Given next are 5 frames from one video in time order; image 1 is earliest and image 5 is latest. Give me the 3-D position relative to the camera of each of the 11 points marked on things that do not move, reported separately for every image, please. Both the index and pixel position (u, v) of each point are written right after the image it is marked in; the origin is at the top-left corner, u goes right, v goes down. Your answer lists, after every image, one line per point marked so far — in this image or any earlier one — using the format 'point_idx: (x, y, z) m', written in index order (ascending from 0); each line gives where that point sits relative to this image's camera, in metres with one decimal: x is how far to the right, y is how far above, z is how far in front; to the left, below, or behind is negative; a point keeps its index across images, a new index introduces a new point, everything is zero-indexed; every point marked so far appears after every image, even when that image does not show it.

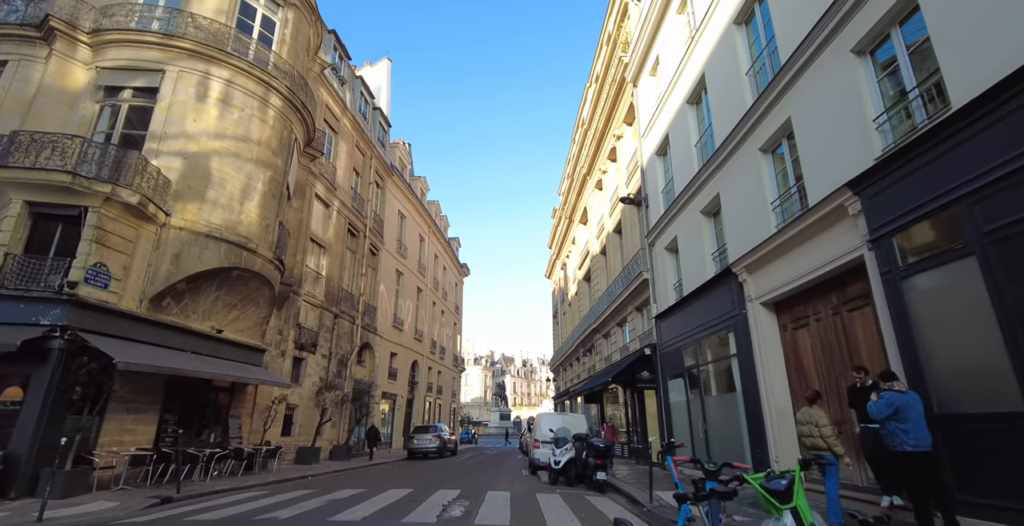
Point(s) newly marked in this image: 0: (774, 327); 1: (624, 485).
0: (+4.3, -1.1, +8.5) m
1: (+2.1, -4.2, +9.7) m
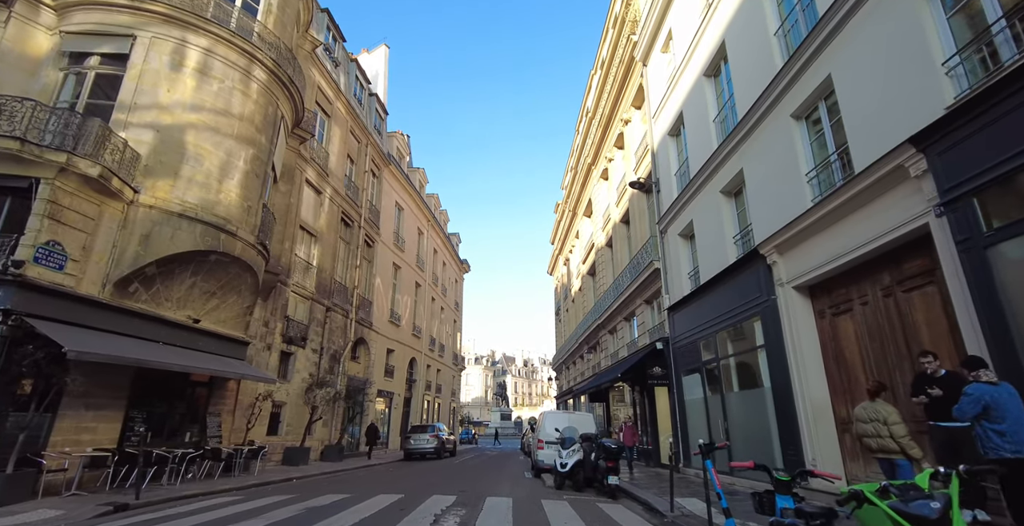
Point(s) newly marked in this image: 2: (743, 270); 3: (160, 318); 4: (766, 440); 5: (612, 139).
0: (+4.3, -0.8, +7.6) m
1: (+2.1, -3.9, +8.8) m
2: (+4.1, -0.1, +9.1) m
3: (-6.5, -1.0, +9.5) m
4: (+4.1, -2.8, +8.2) m
5: (+3.8, +4.8, +19.8) m
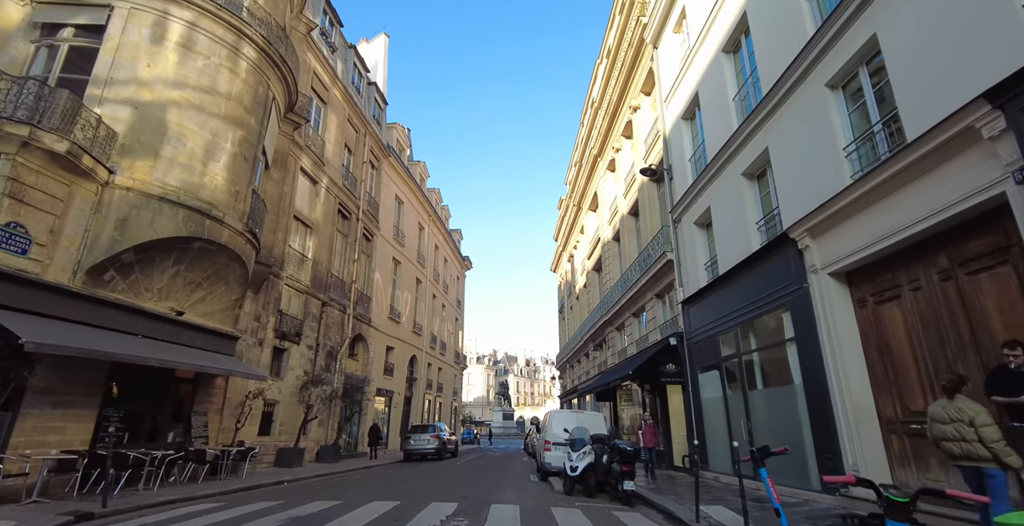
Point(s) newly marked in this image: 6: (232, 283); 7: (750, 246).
0: (+4.4, -0.5, +6.8) m
1: (+2.2, -3.6, +8.0) m
2: (+4.2, +0.1, +8.4) m
3: (-6.4, -0.8, +8.8) m
4: (+4.2, -2.6, +7.5) m
5: (+4.0, +5.0, +19.1) m
6: (-5.9, -0.4, +11.0) m
7: (+4.3, +0.3, +9.3) m
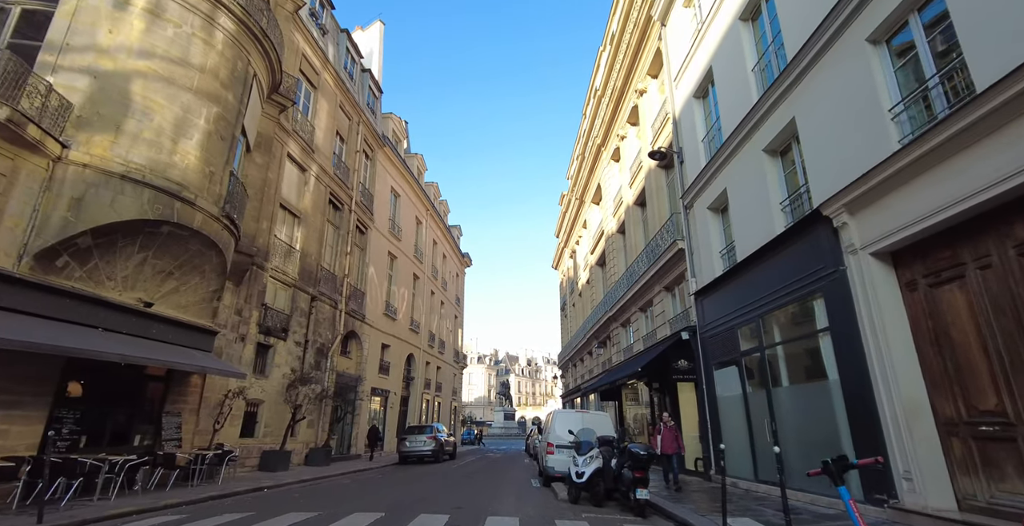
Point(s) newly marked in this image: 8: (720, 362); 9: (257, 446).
0: (+4.4, -0.3, +6.0) m
1: (+2.2, -3.4, +7.2) m
2: (+4.1, +0.4, +7.5) m
3: (-6.4, -0.6, +8.0) m
4: (+4.1, -2.4, +6.7) m
5: (+4.0, +5.3, +18.3) m
6: (-6.0, -0.2, +10.1) m
7: (+4.3, +0.6, +8.5) m
8: (+4.0, -1.9, +9.9) m
9: (-6.1, -4.4, +12.3) m
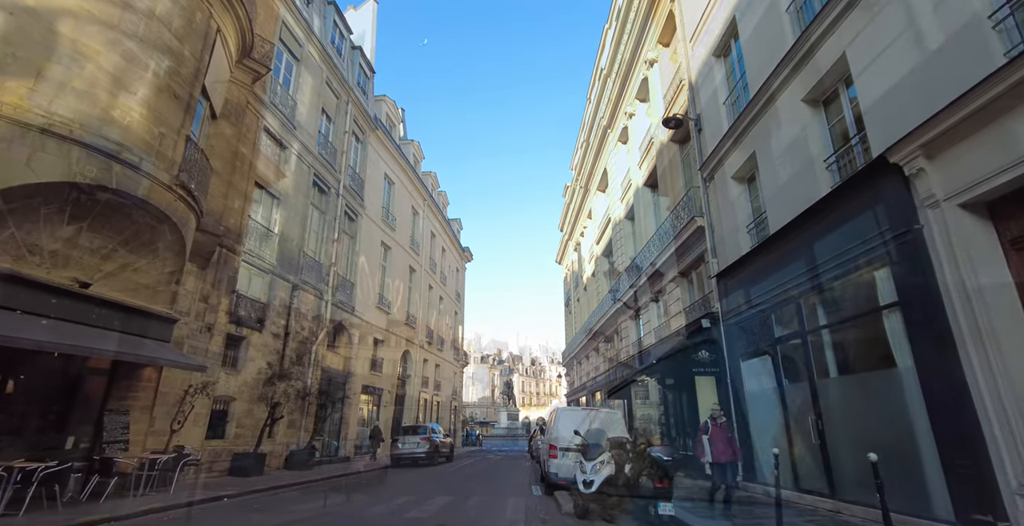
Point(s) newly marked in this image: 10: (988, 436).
0: (+4.3, +0.2, +4.7) m
1: (+2.2, -3.0, +5.9) m
2: (+4.1, +0.8, +6.2) m
3: (-6.5, -0.2, +6.8) m
4: (+4.1, -1.9, +5.4) m
5: (+3.9, +5.7, +17.0) m
6: (-6.0, +0.2, +8.9) m
7: (+4.2, +1.0, +7.1) m
8: (+3.9, -1.5, +8.5) m
9: (-6.1, -4.0, +11.0) m
10: (+4.1, -1.5, +4.4) m
